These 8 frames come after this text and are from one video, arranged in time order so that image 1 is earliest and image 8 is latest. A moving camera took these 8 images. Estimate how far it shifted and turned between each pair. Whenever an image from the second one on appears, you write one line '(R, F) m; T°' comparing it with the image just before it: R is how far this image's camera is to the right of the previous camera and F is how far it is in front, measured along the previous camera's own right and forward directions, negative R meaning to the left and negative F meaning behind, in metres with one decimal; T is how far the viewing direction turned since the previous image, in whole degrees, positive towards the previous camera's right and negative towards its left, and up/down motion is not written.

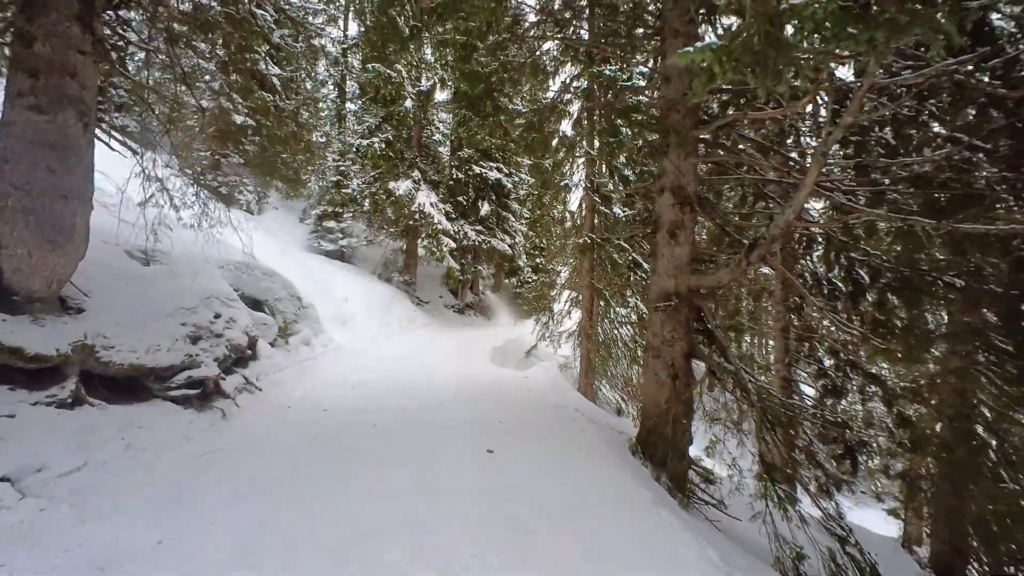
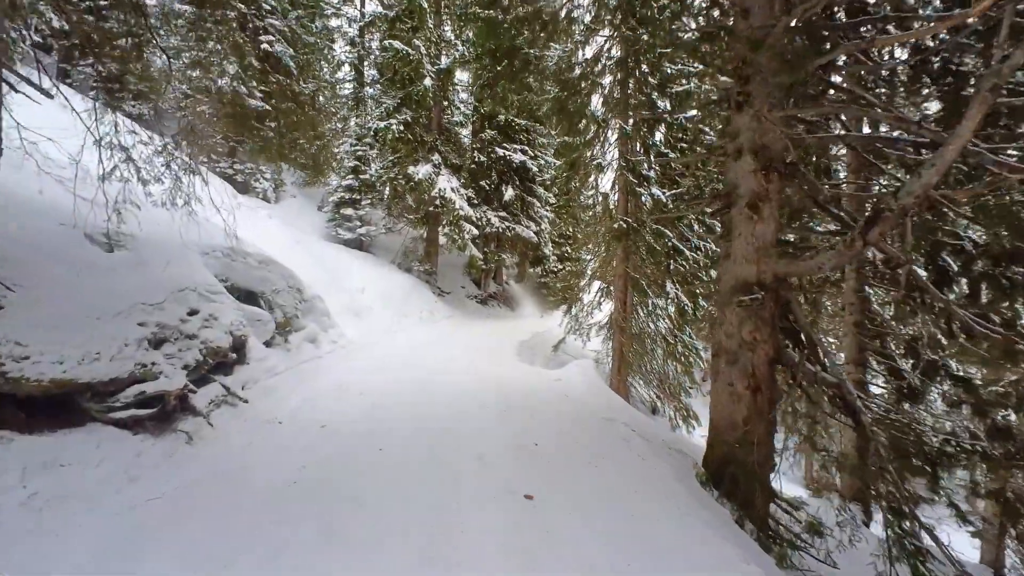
(-0.1, +0.8) m; -3°
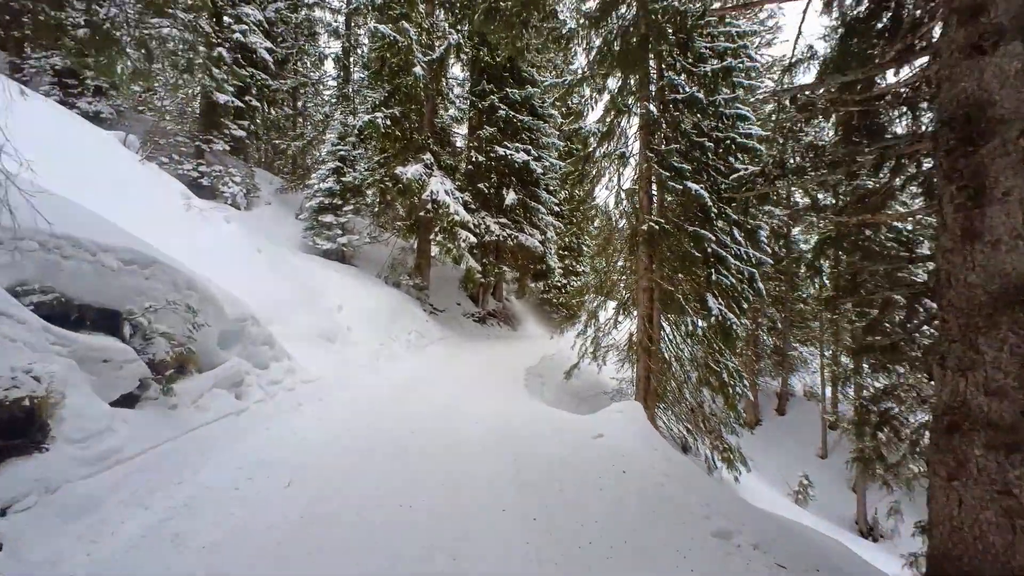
(-0.2, +1.7) m; +1°
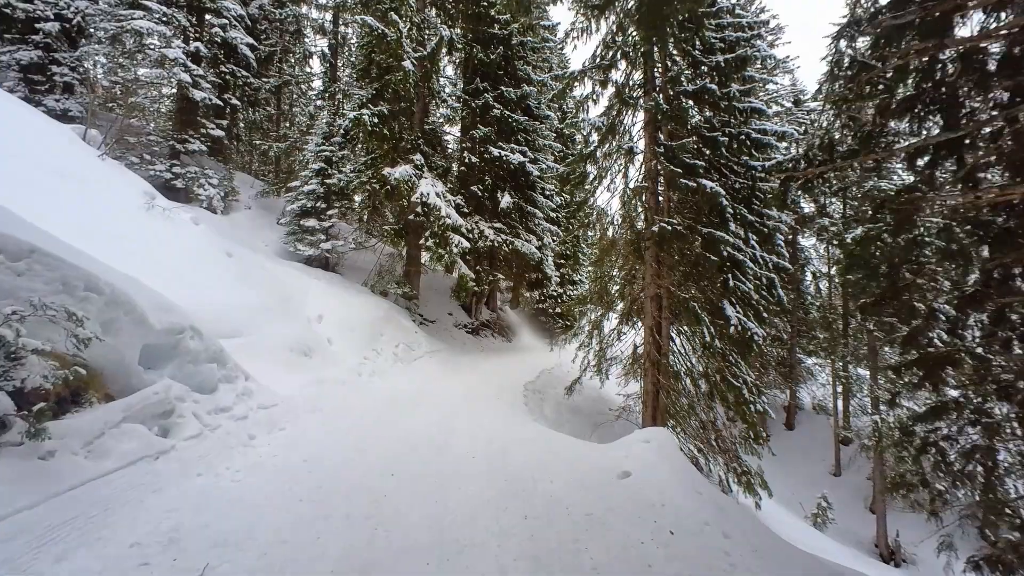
(-0.1, +0.8) m; +1°
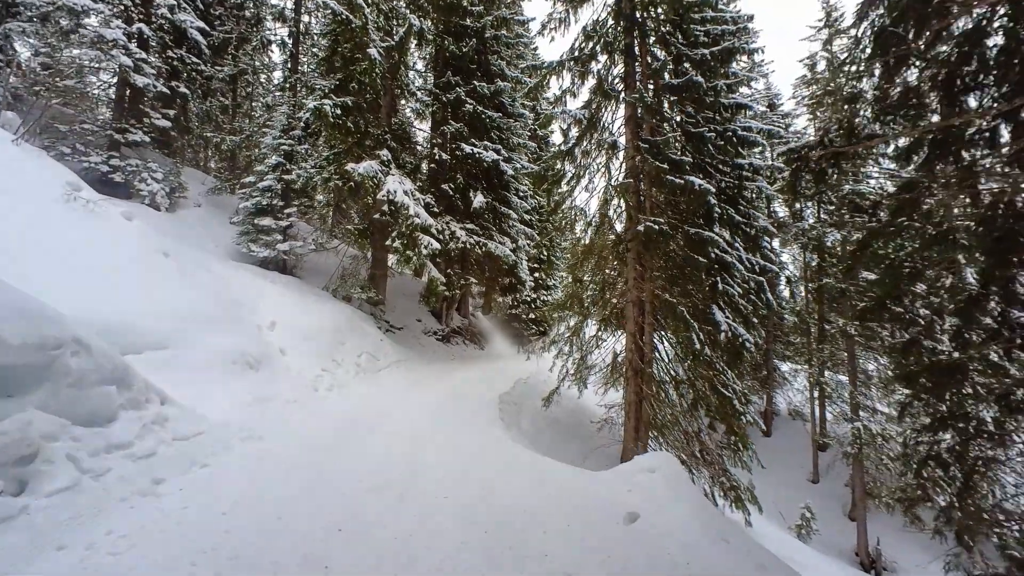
(-0.1, +0.6) m; +4°
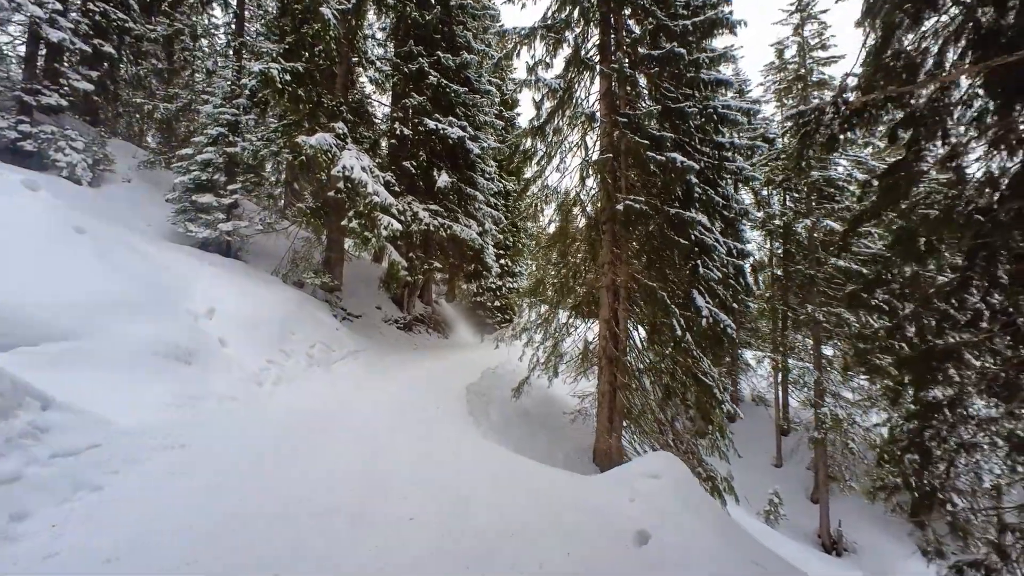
(-0.1, +0.5) m; +5°
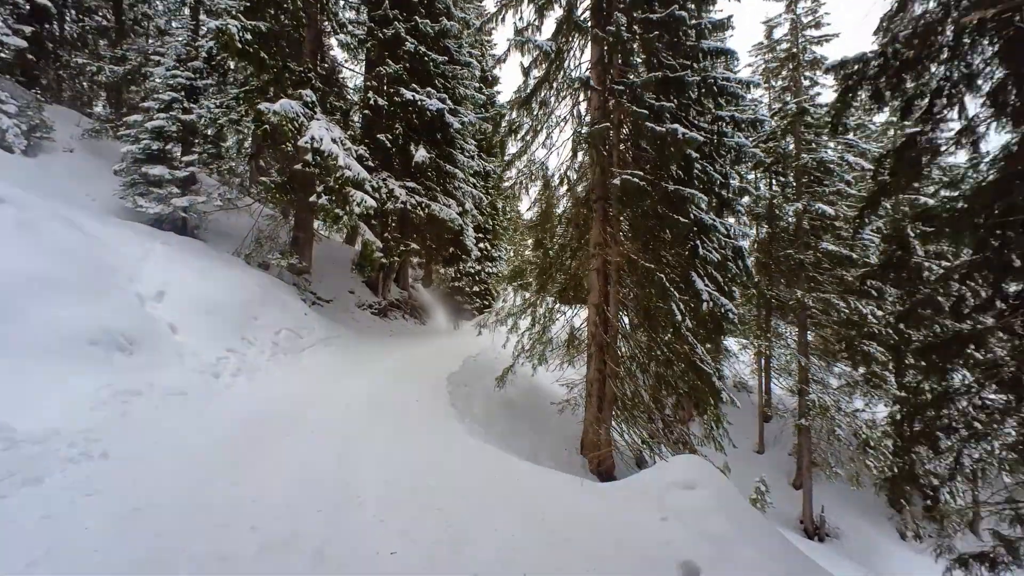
(-0.1, +0.5) m; +3°
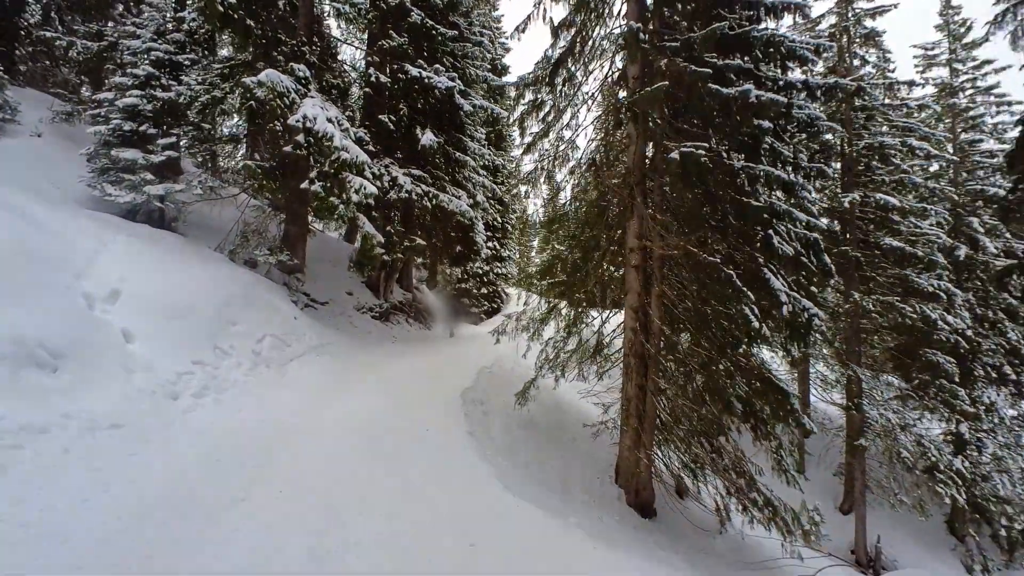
(-0.3, +1.1) m; 0°
